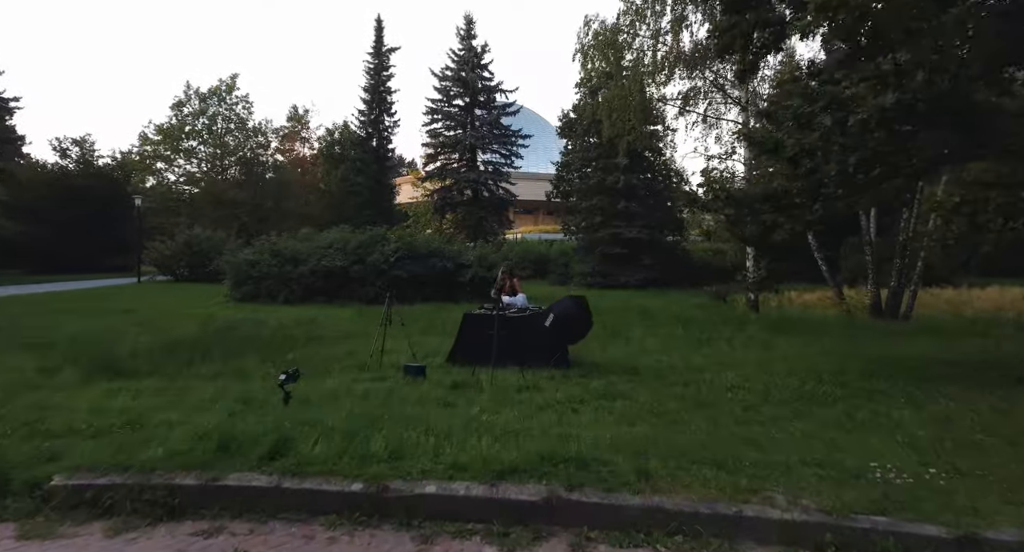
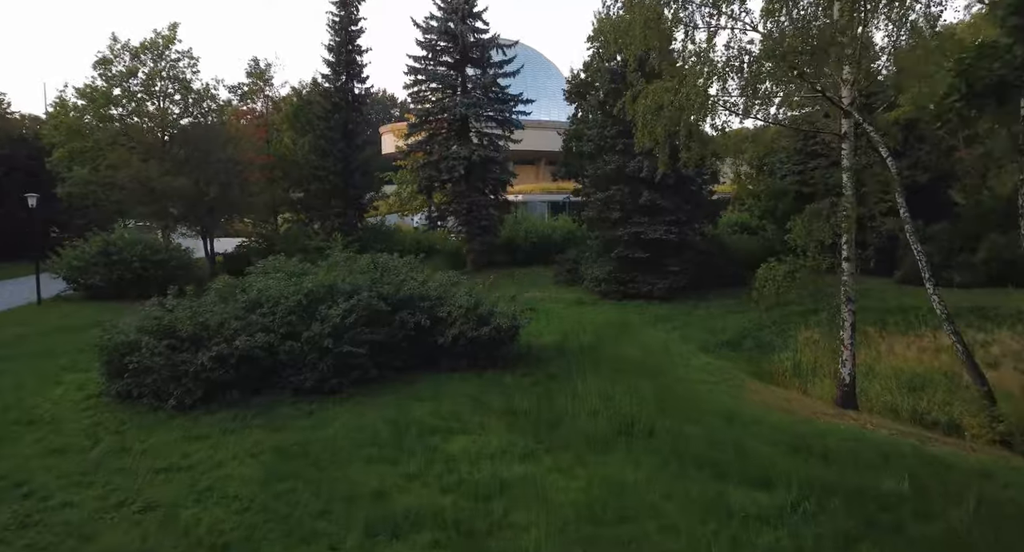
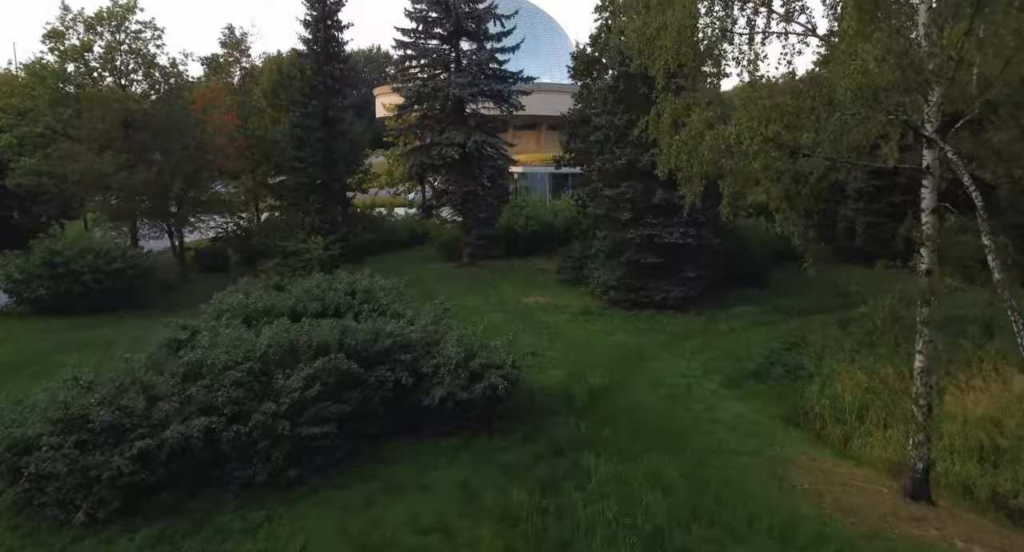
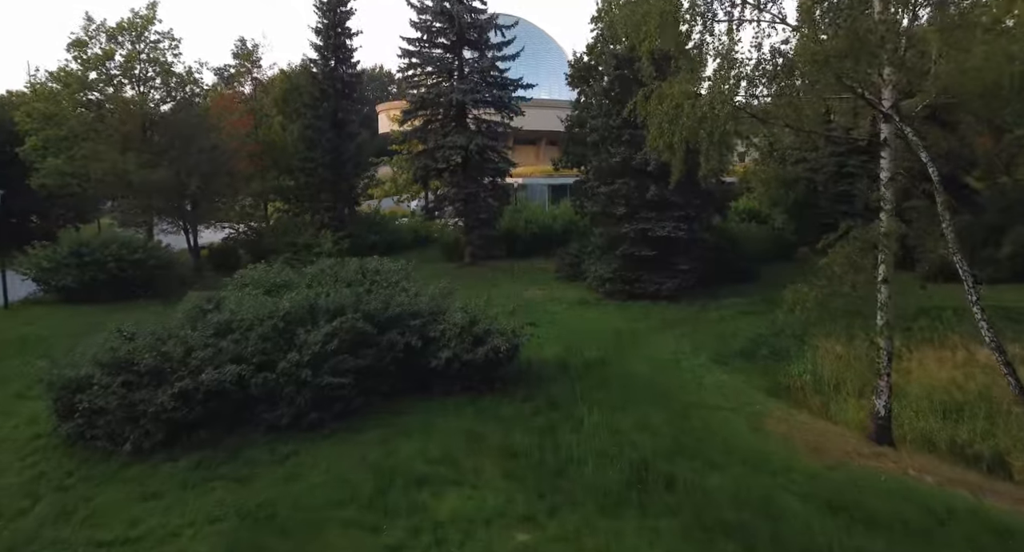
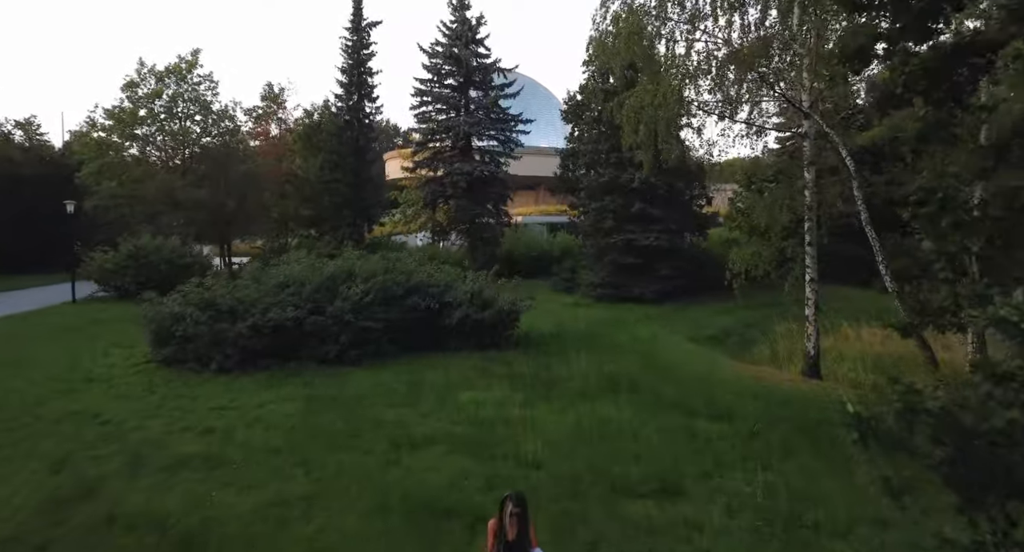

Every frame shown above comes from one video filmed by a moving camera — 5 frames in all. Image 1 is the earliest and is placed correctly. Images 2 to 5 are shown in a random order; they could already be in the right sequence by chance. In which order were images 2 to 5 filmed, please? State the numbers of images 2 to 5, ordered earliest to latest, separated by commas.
5, 2, 4, 3
